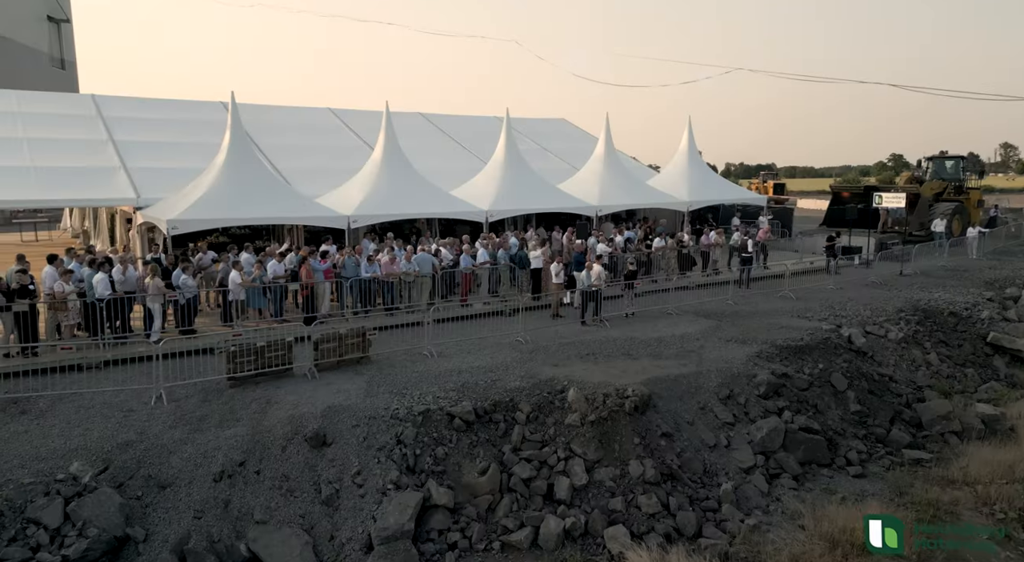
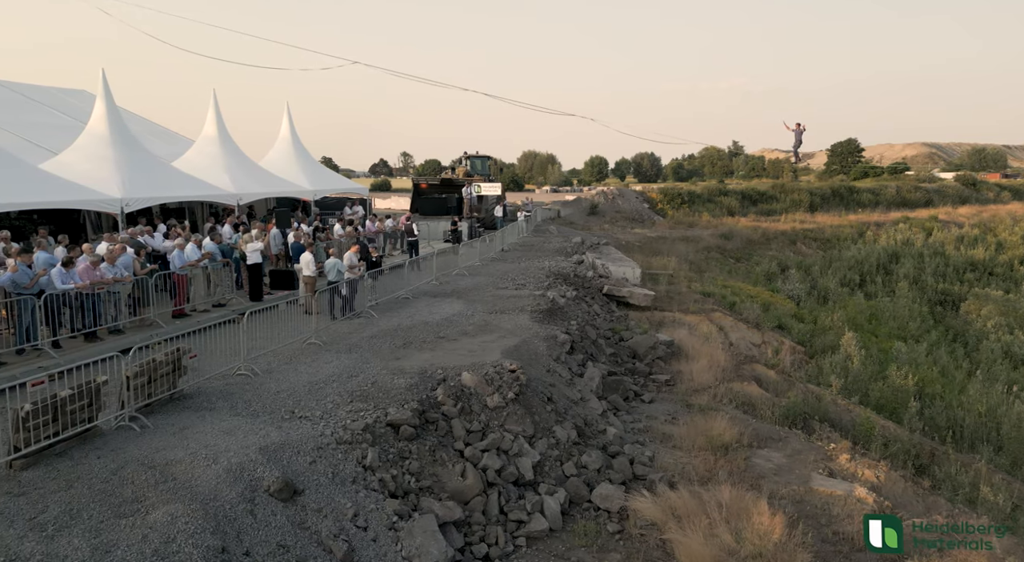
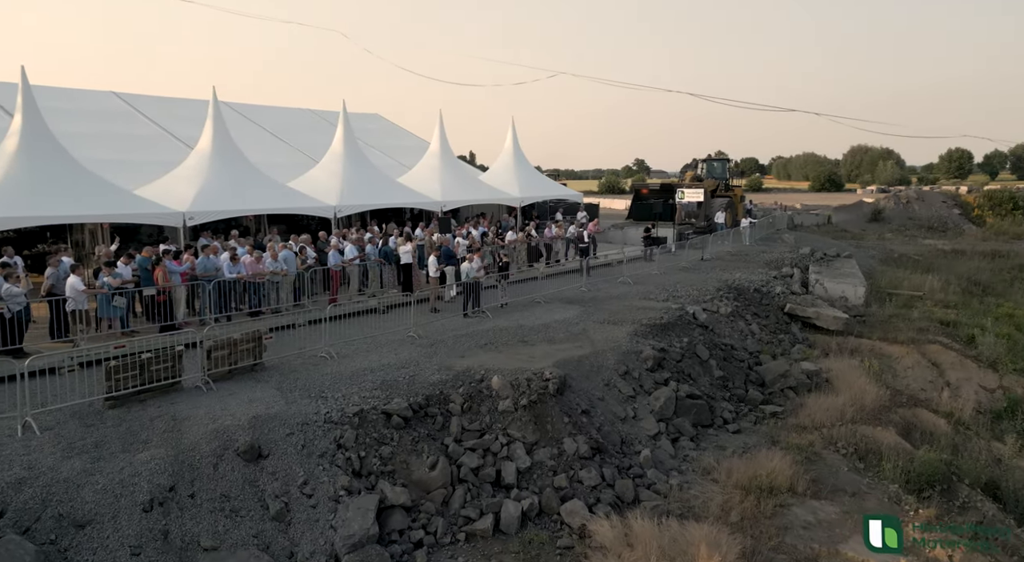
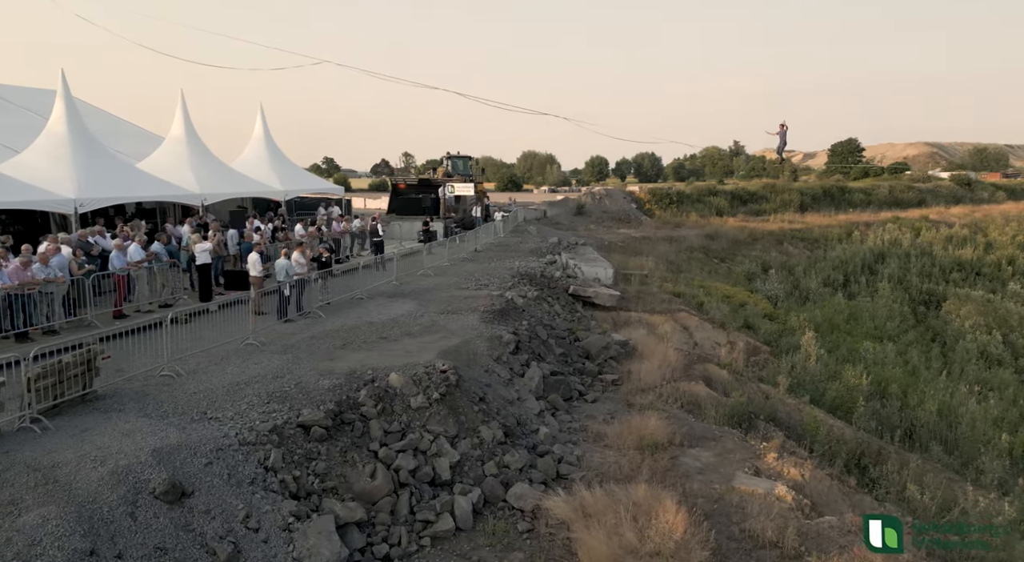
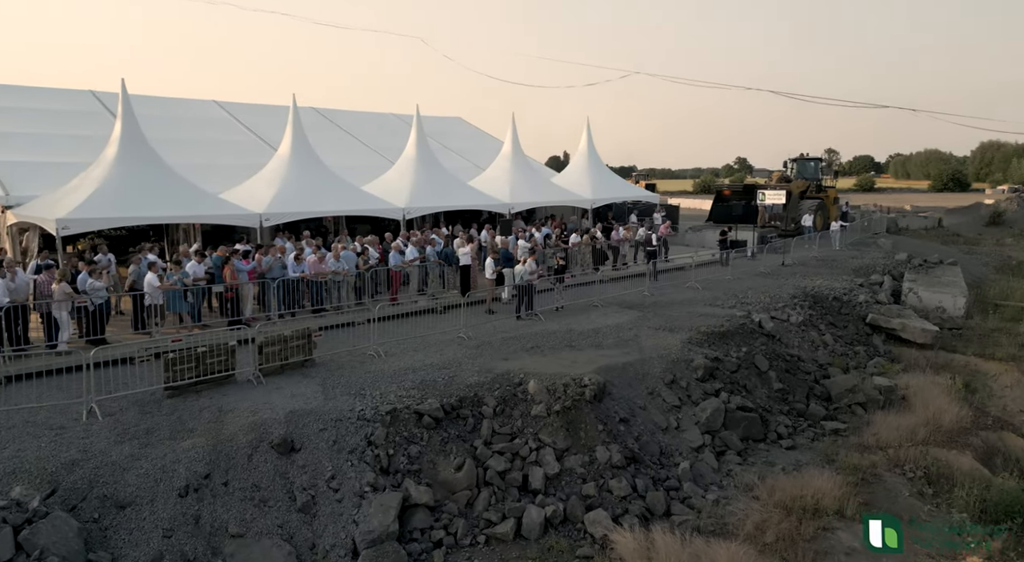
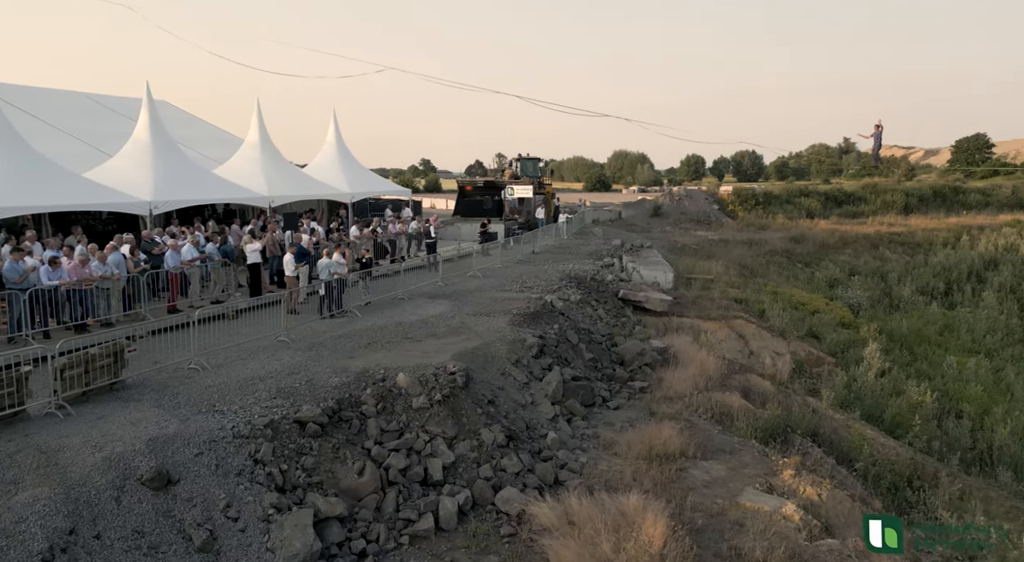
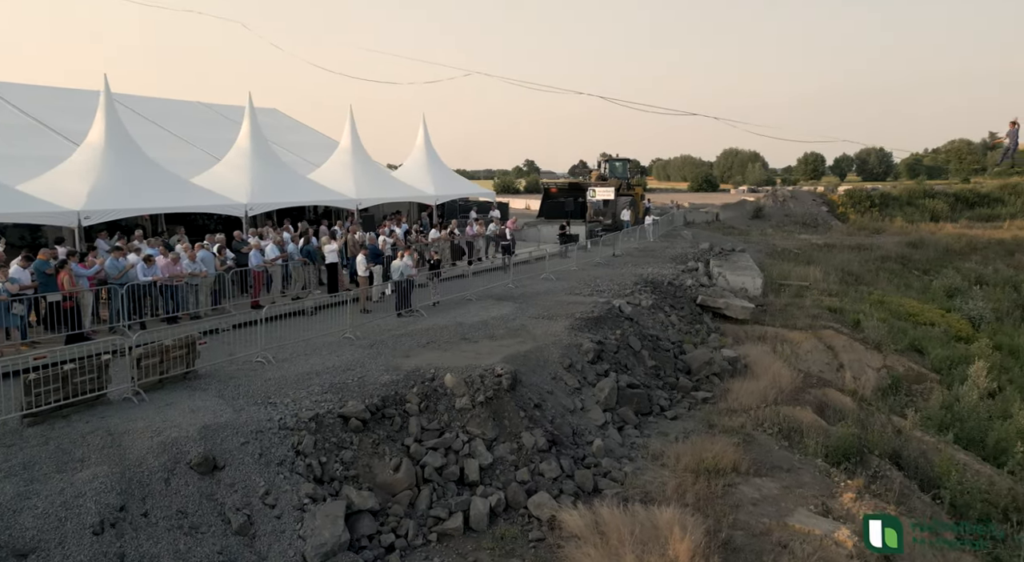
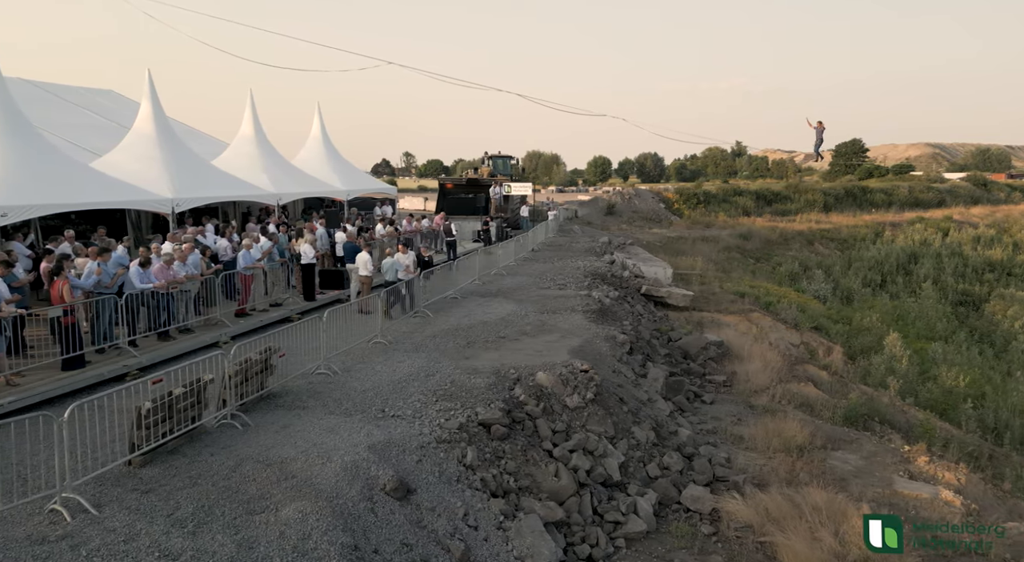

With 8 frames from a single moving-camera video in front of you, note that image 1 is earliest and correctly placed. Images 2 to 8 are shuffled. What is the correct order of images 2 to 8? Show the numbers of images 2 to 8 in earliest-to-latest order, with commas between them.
5, 3, 7, 6, 4, 2, 8
